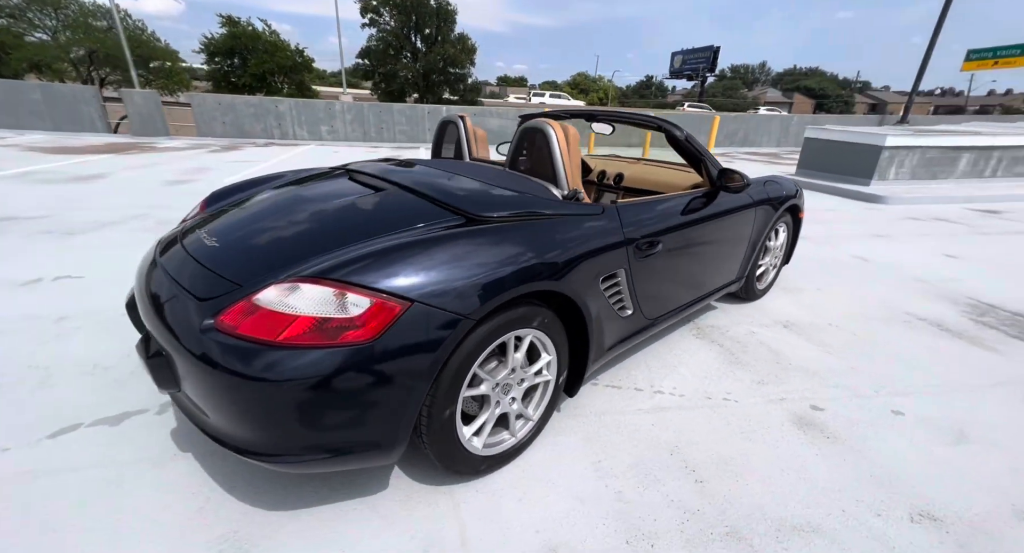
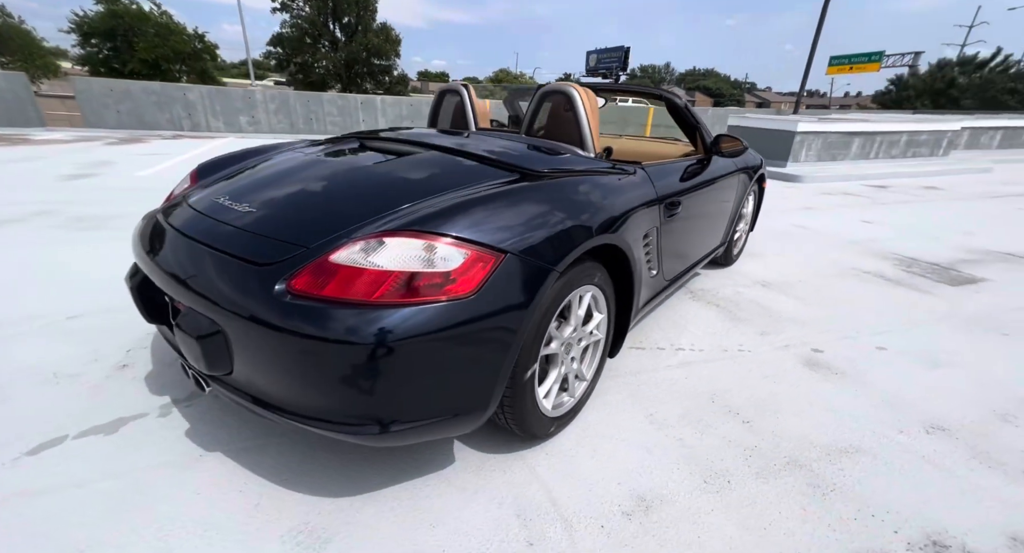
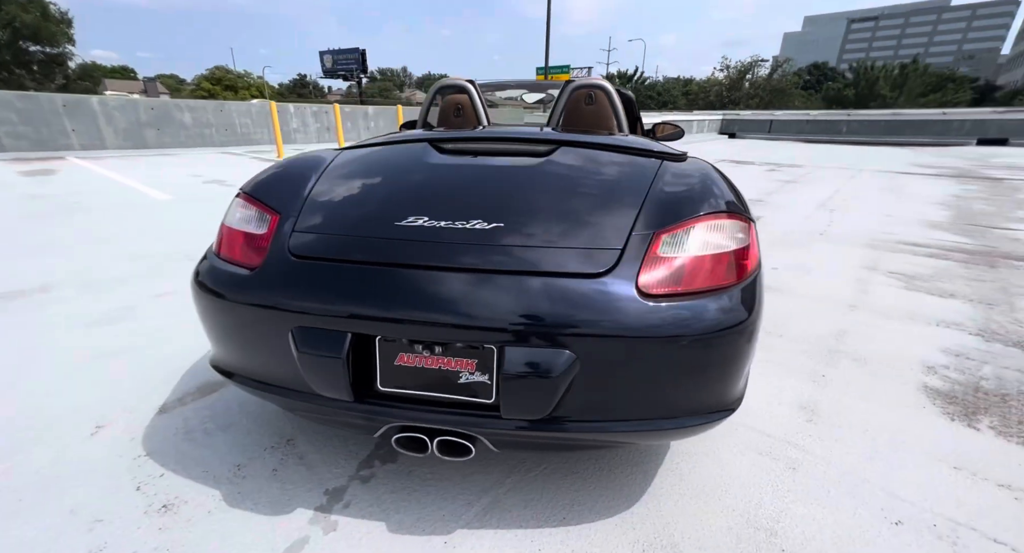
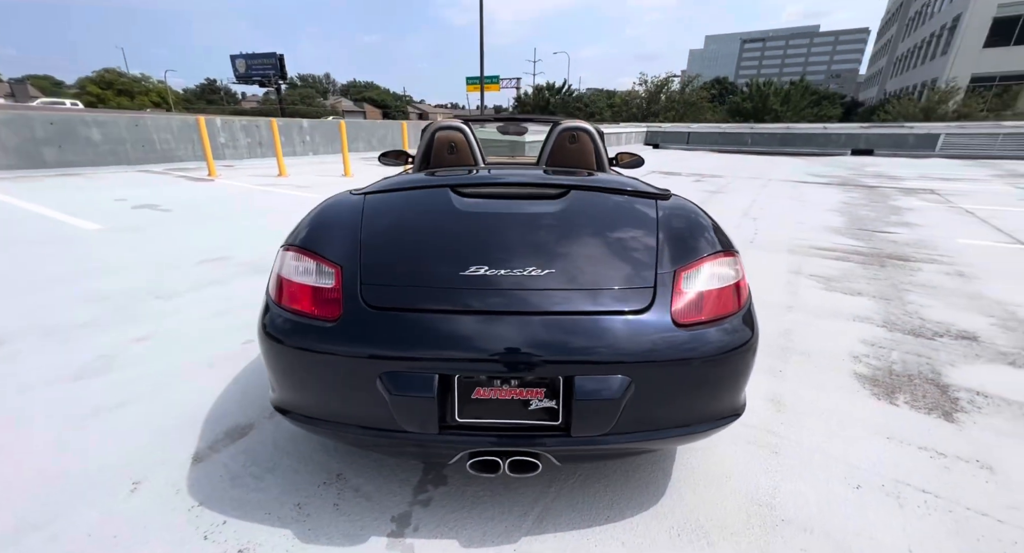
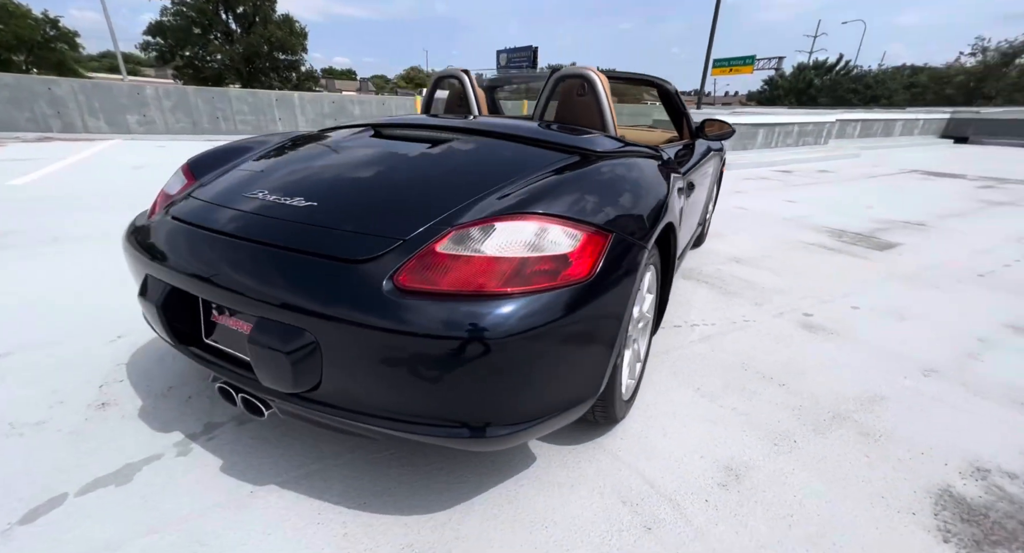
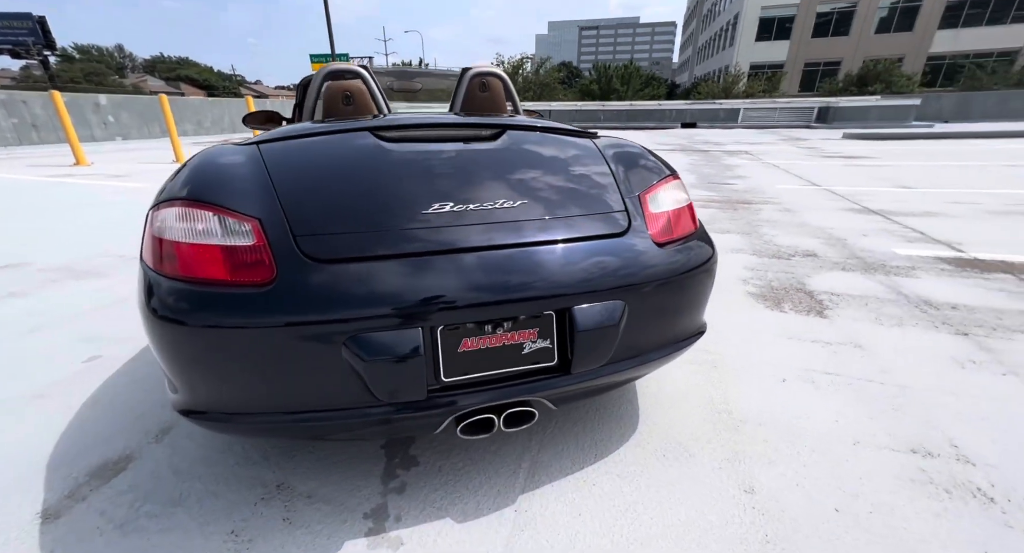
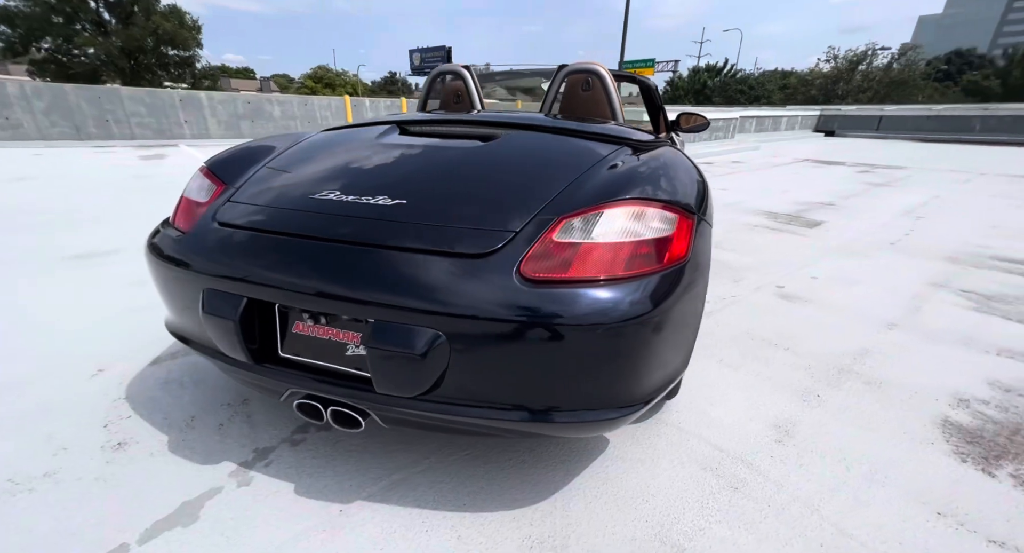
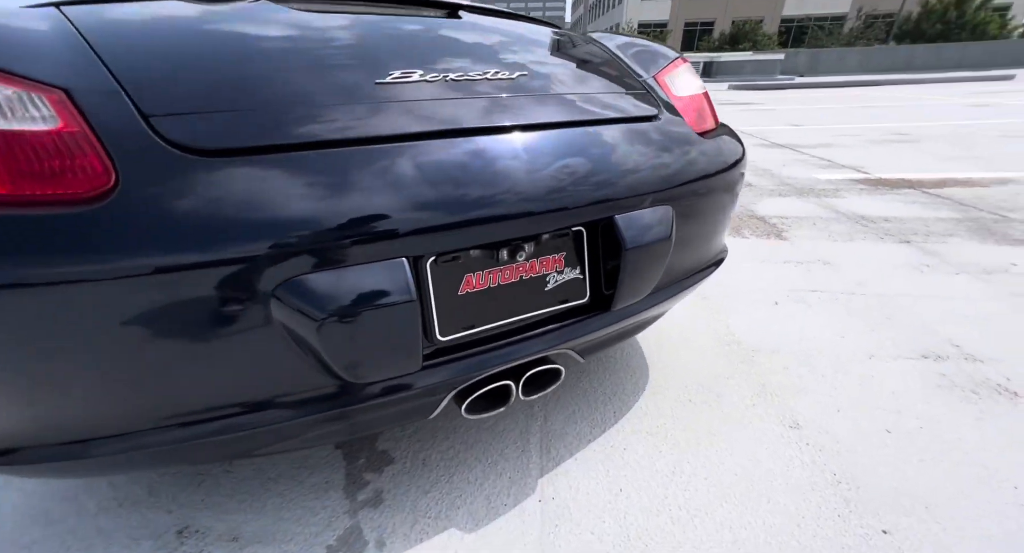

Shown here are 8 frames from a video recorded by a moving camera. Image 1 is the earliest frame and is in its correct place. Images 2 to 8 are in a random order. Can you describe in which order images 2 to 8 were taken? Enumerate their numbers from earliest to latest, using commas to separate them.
2, 5, 7, 3, 4, 6, 8
